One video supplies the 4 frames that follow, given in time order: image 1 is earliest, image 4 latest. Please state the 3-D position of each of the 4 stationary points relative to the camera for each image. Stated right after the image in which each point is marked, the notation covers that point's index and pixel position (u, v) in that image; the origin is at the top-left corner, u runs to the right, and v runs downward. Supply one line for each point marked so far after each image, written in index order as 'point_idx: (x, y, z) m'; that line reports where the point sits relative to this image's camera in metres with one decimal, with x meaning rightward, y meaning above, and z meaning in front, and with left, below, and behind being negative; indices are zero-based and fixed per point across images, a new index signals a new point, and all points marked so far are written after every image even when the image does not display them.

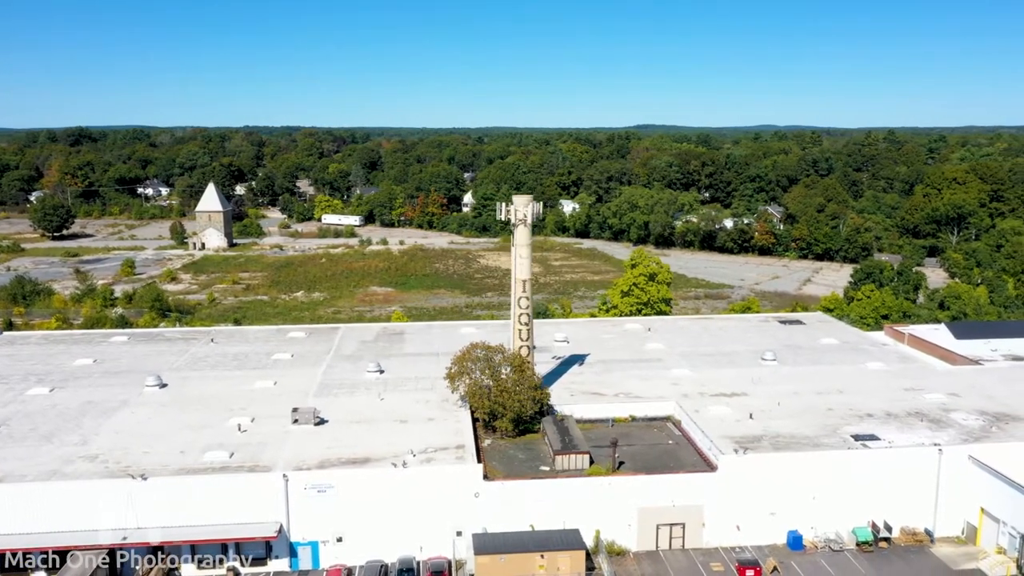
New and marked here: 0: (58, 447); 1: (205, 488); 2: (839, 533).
0: (-11.8, -4.1, +19.8) m
1: (-7.1, -4.7, +17.8) m
2: (+8.5, -6.4, +19.9) m
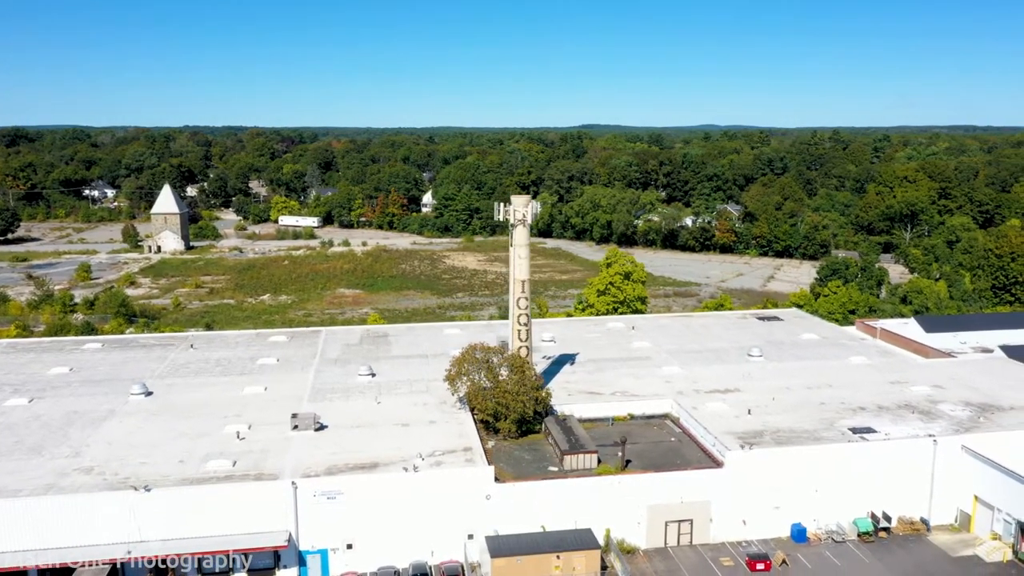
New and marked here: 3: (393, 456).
0: (-11.6, -4.3, +19.0) m
1: (-6.8, -4.8, +17.3) m
2: (+8.8, -6.3, +20.3) m
3: (-3.0, -4.3, +19.3) m
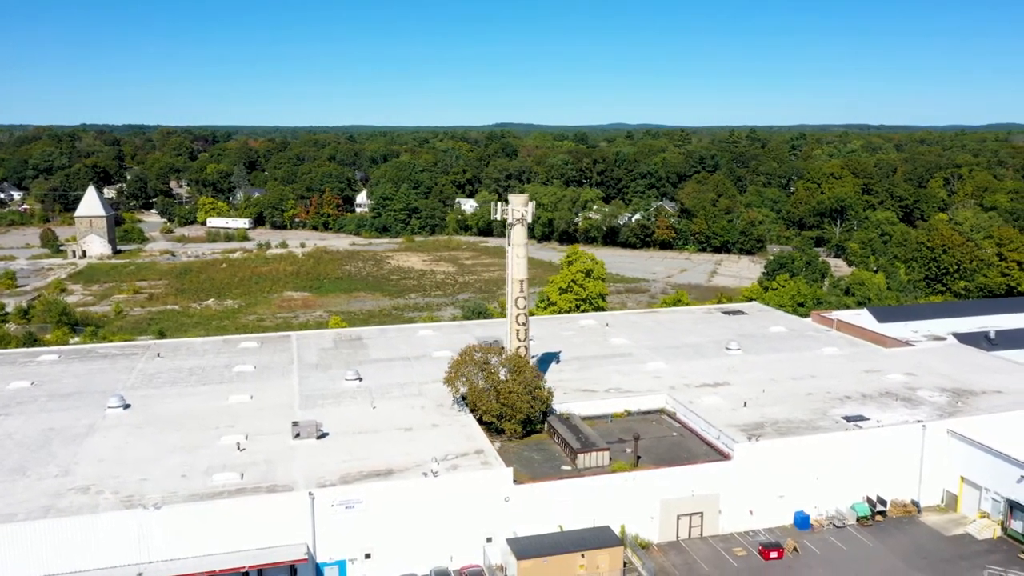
0: (-11.1, -4.5, +17.9) m
1: (-6.2, -4.9, +16.6) m
2: (+9.0, -6.1, +21.0) m
3: (-2.6, -4.3, +18.9) m
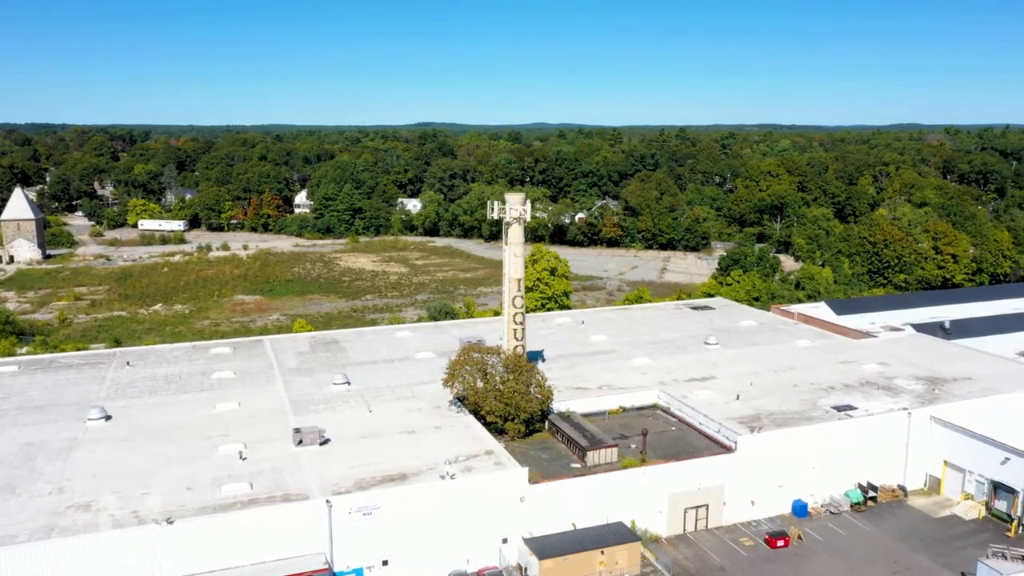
0: (-10.7, -4.7, +16.9) m
1: (-5.7, -5.0, +16.1) m
2: (+9.1, -5.9, +21.7) m
3: (-2.3, -4.3, +18.7) m
